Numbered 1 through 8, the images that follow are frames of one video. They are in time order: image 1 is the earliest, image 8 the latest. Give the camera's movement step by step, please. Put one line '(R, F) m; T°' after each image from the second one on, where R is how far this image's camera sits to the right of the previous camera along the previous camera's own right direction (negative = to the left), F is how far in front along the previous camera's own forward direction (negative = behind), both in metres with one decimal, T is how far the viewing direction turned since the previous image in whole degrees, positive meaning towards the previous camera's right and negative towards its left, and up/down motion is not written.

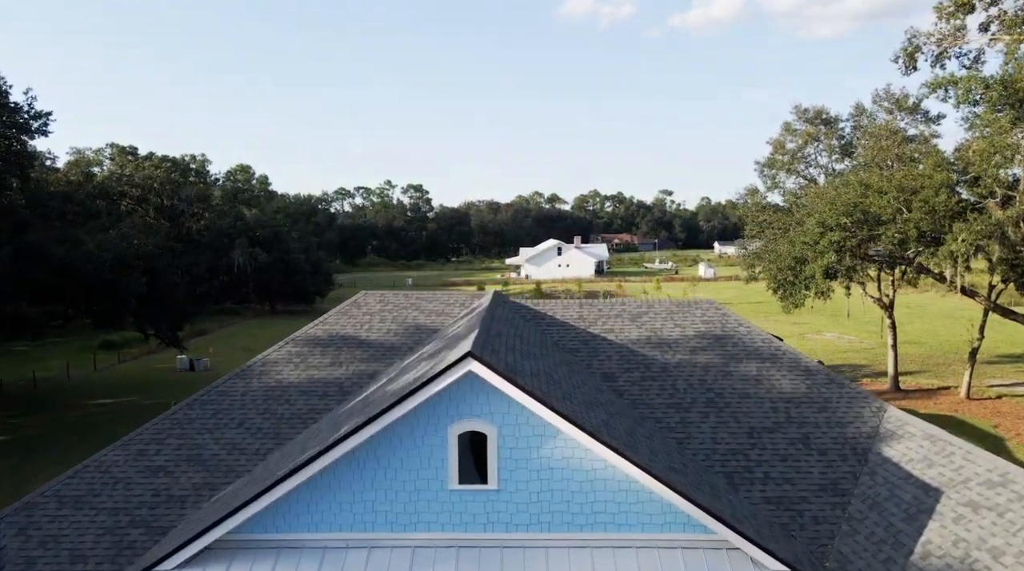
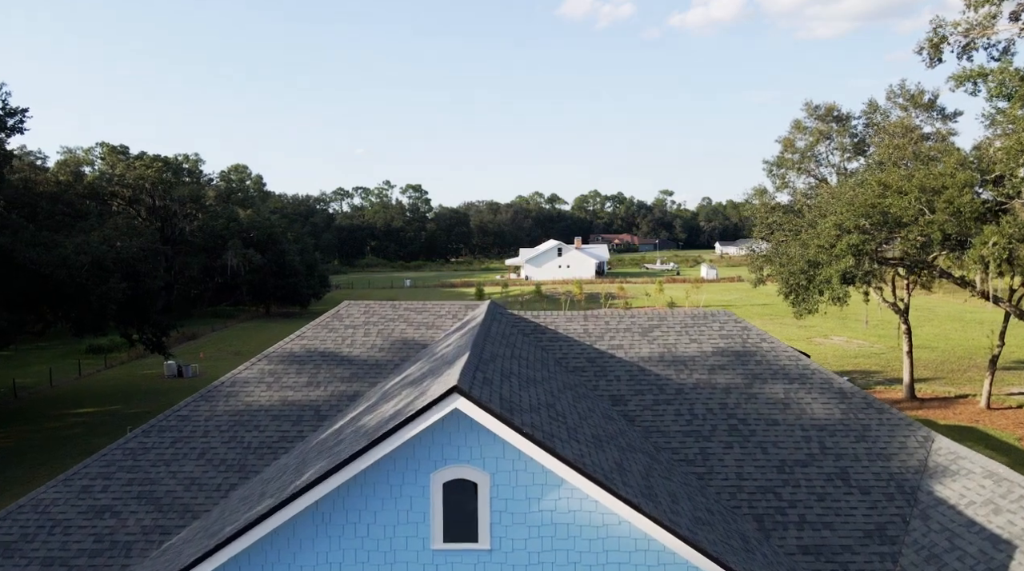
(0.0, +1.1) m; 0°
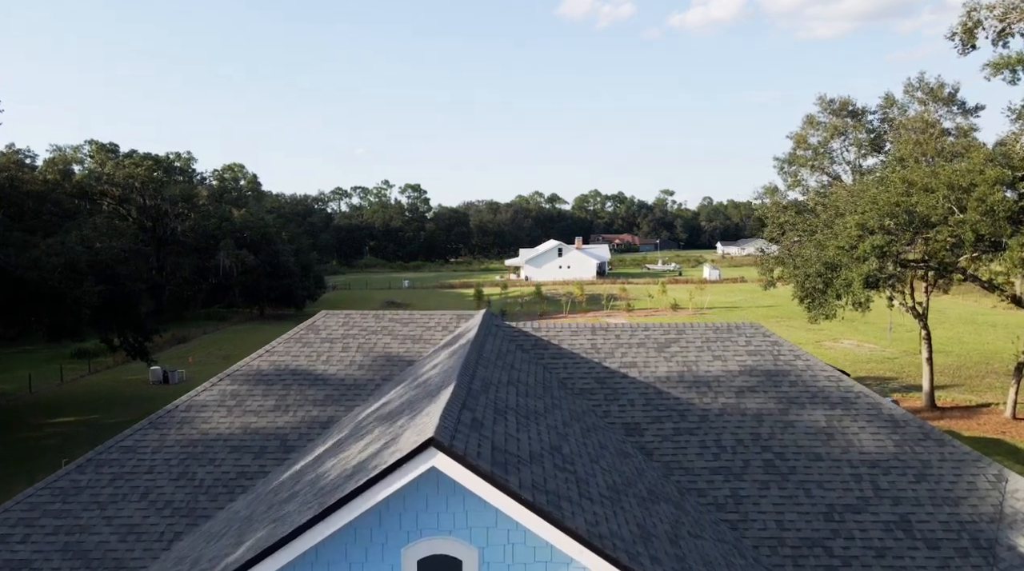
(0.0, +1.3) m; 0°
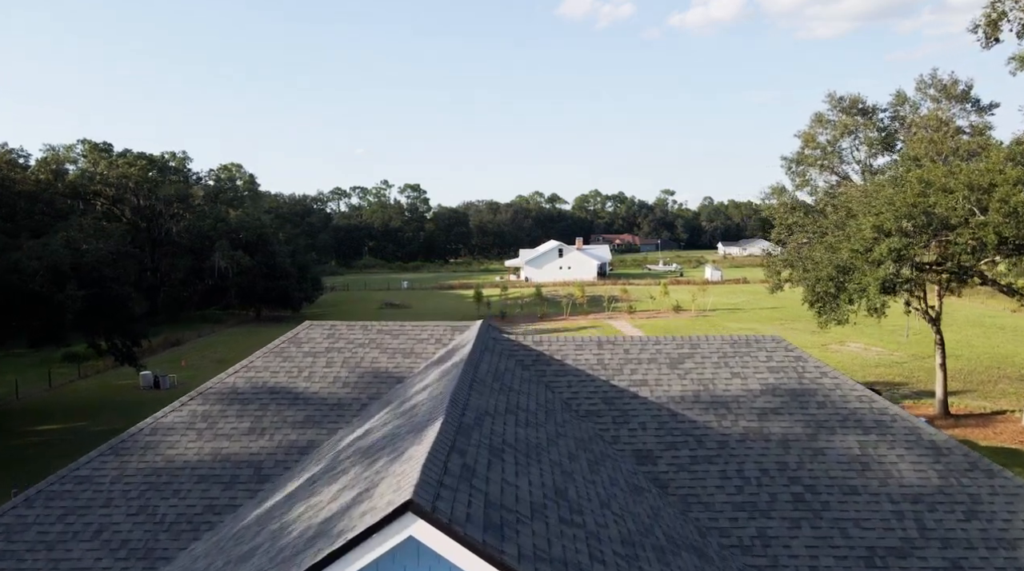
(0.0, +0.8) m; 0°
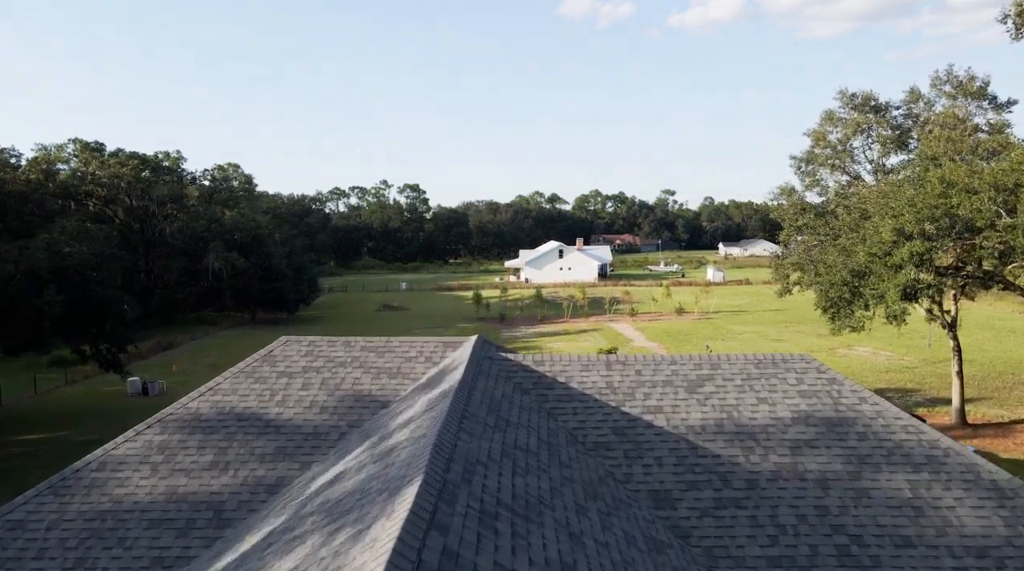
(0.0, +0.9) m; 0°
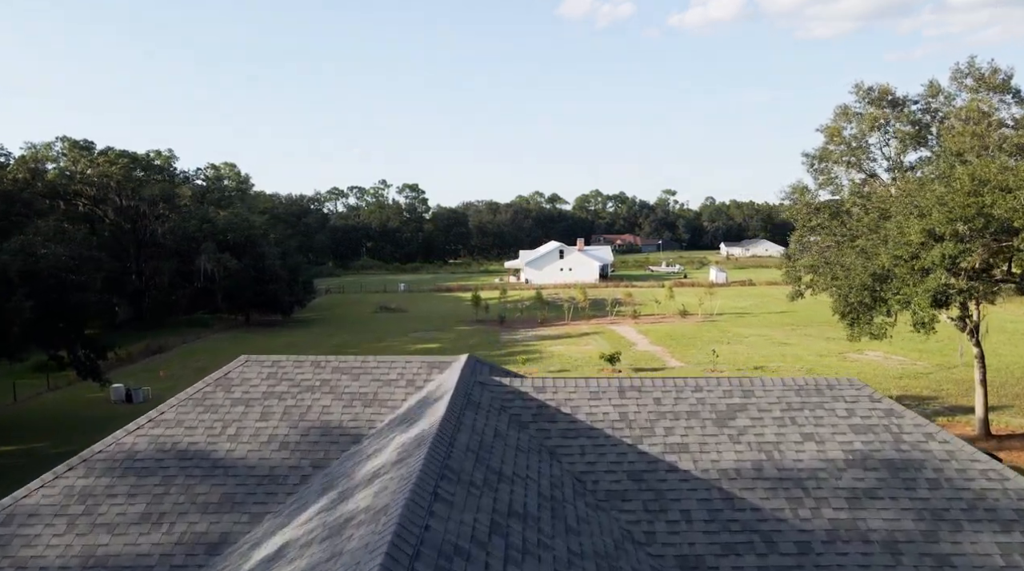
(0.0, +1.2) m; 0°
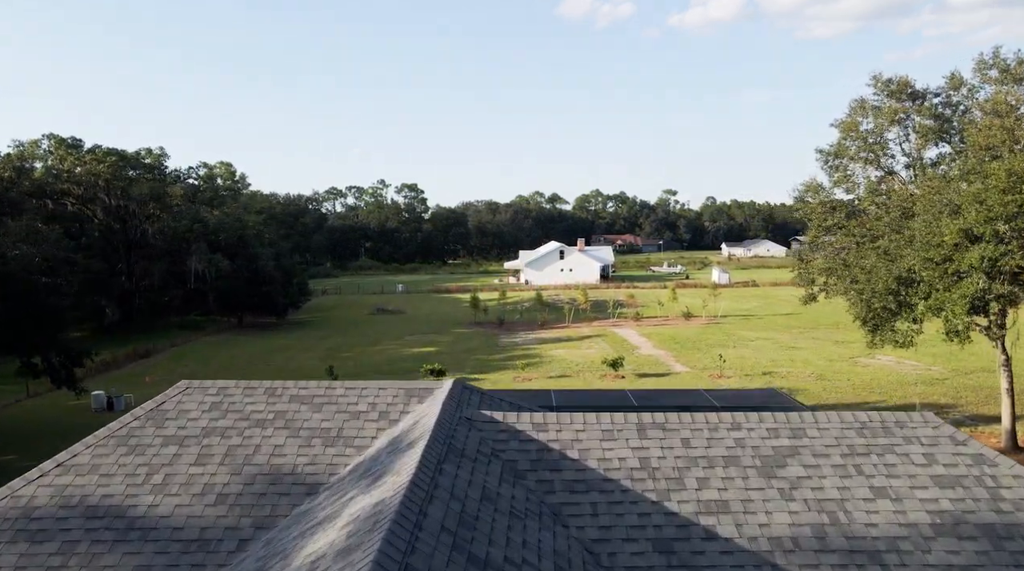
(0.0, +1.3) m; 0°
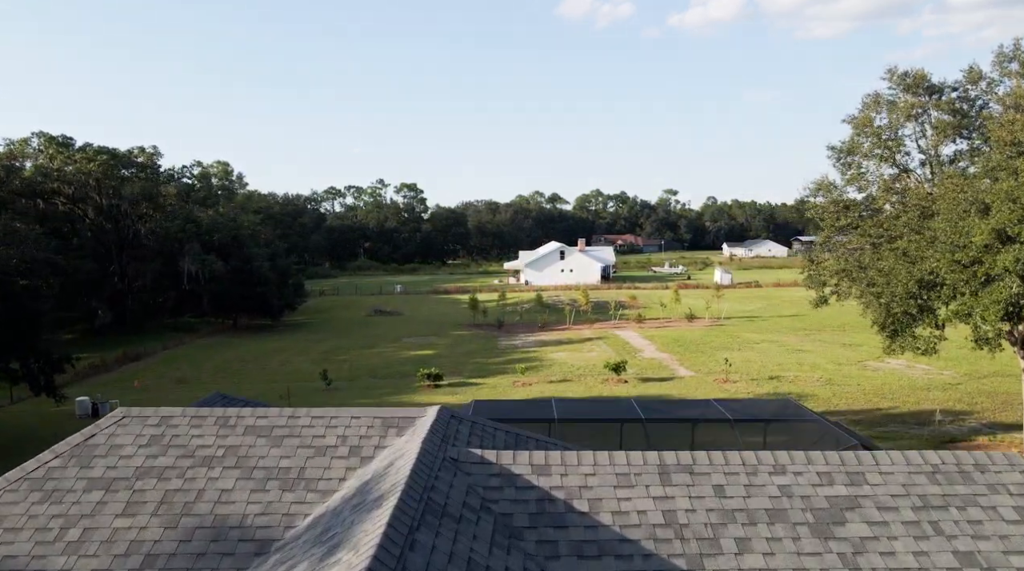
(0.0, +0.9) m; 0°
